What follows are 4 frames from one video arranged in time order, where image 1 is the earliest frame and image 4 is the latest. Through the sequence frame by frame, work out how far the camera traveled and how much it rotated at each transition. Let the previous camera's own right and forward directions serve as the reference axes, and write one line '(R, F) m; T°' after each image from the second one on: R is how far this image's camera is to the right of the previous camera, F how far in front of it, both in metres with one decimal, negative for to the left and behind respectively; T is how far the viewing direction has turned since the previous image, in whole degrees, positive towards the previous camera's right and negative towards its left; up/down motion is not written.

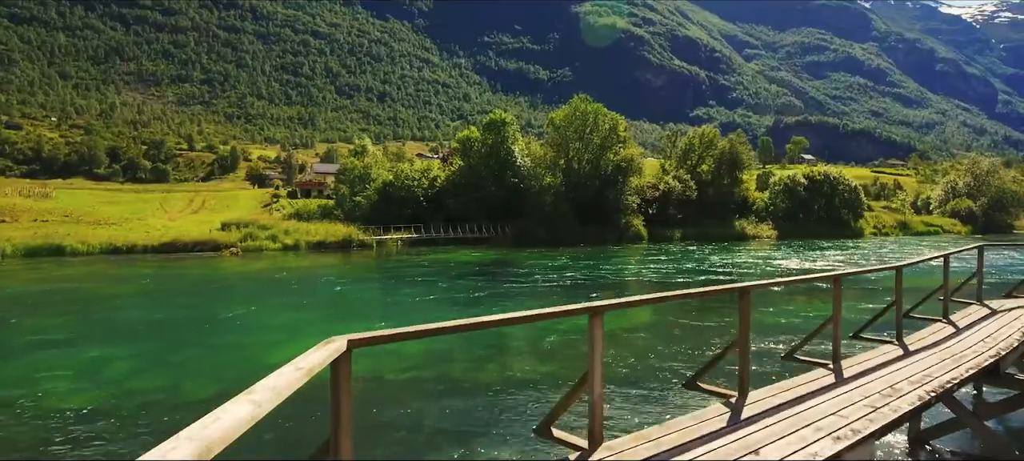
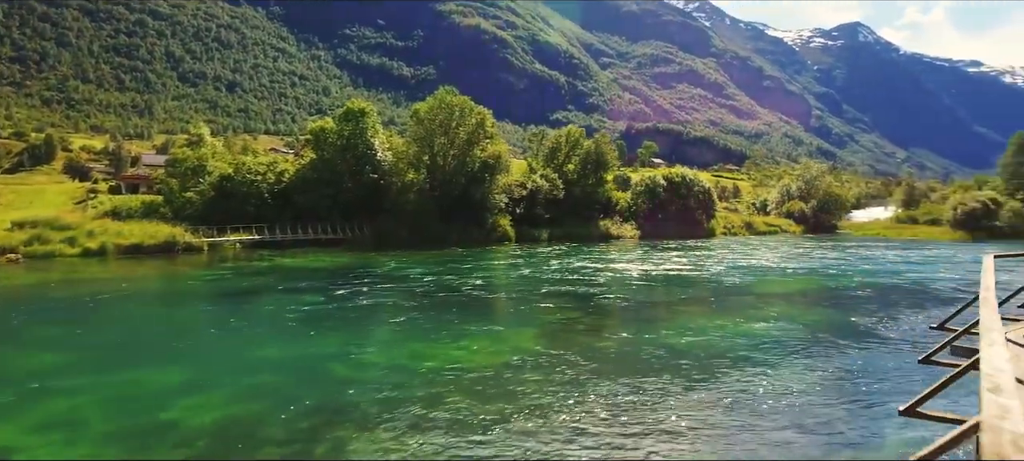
(+0.3, +4.4) m; +12°
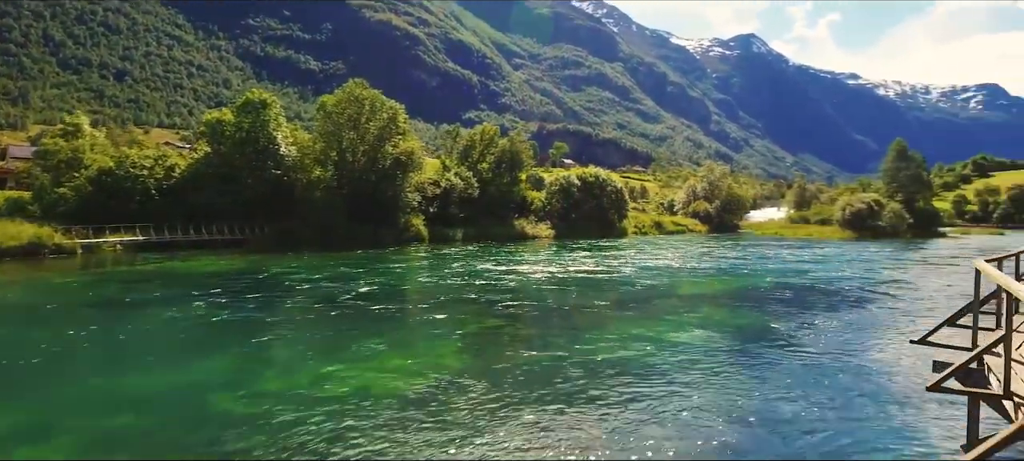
(-0.1, +1.8) m; +8°
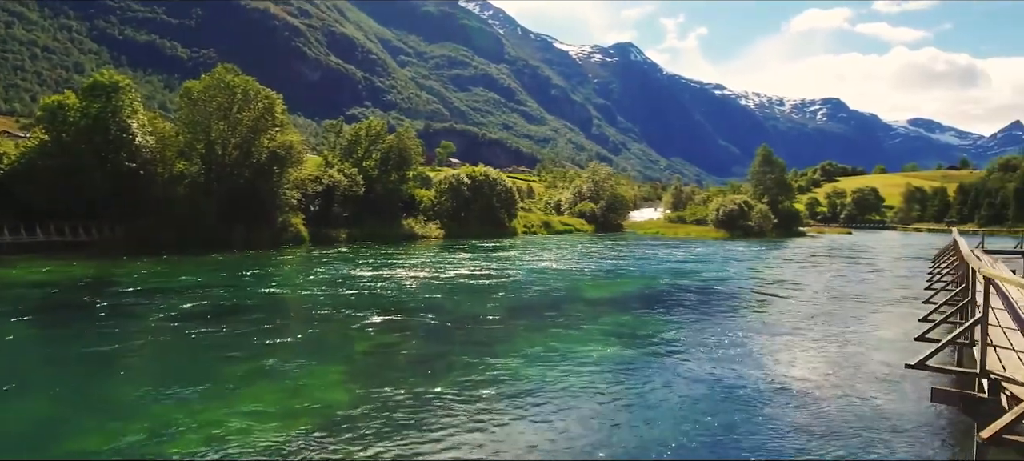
(-0.3, +2.3) m; +10°
